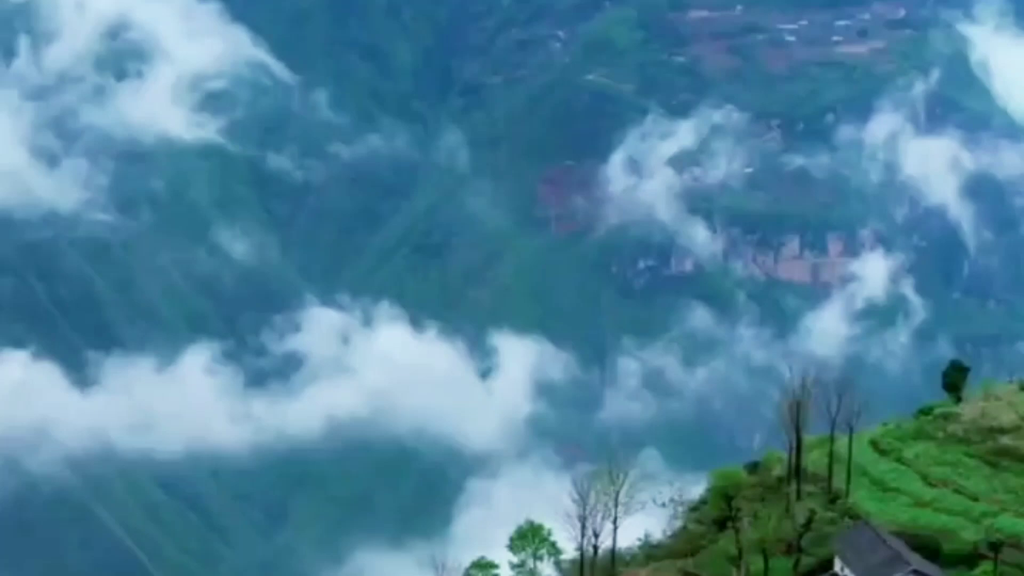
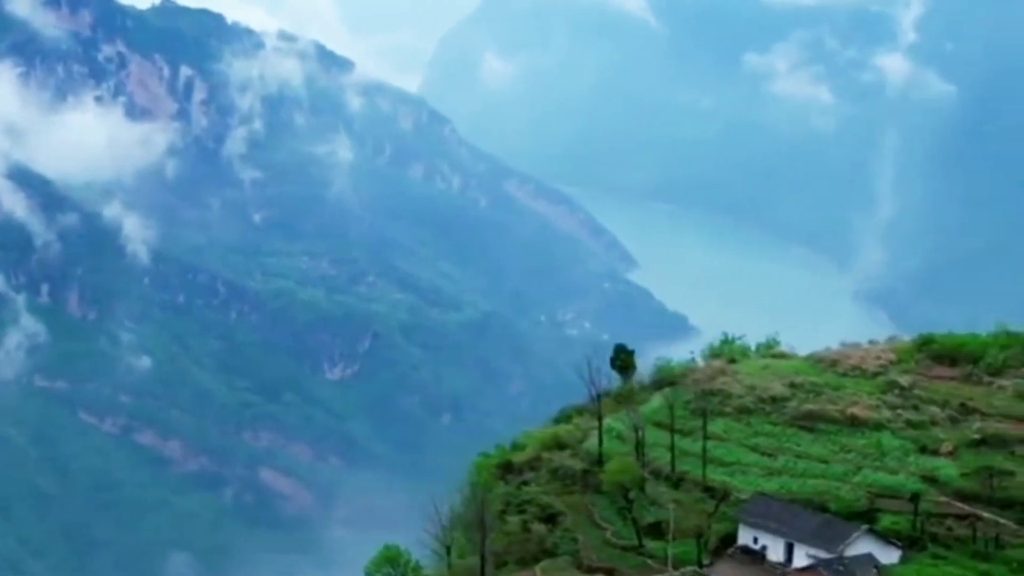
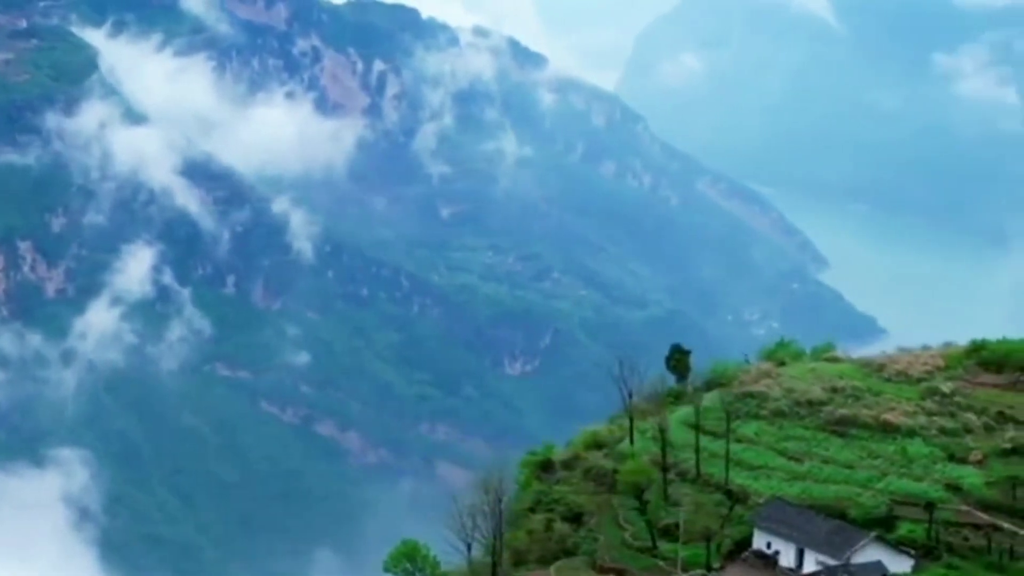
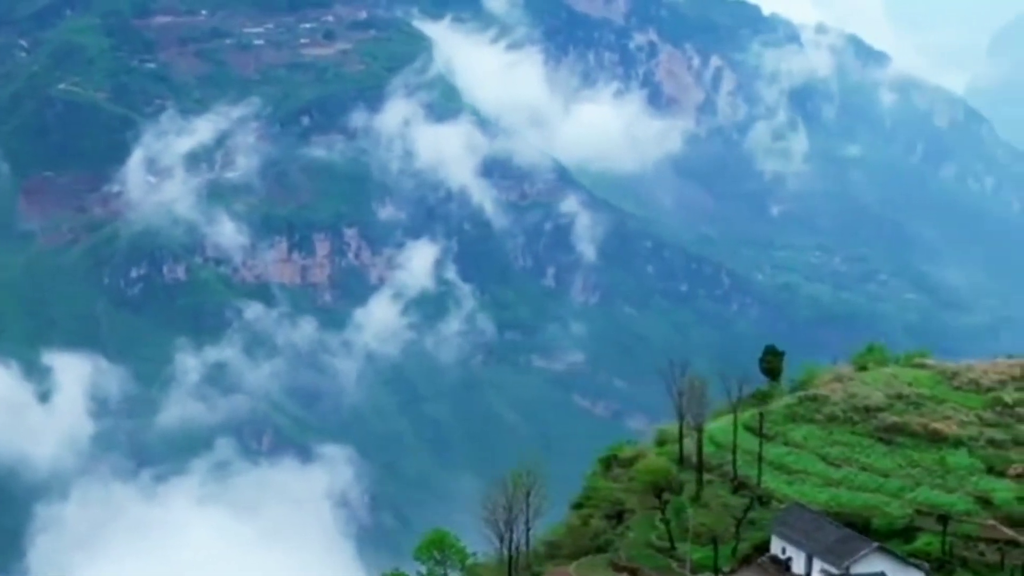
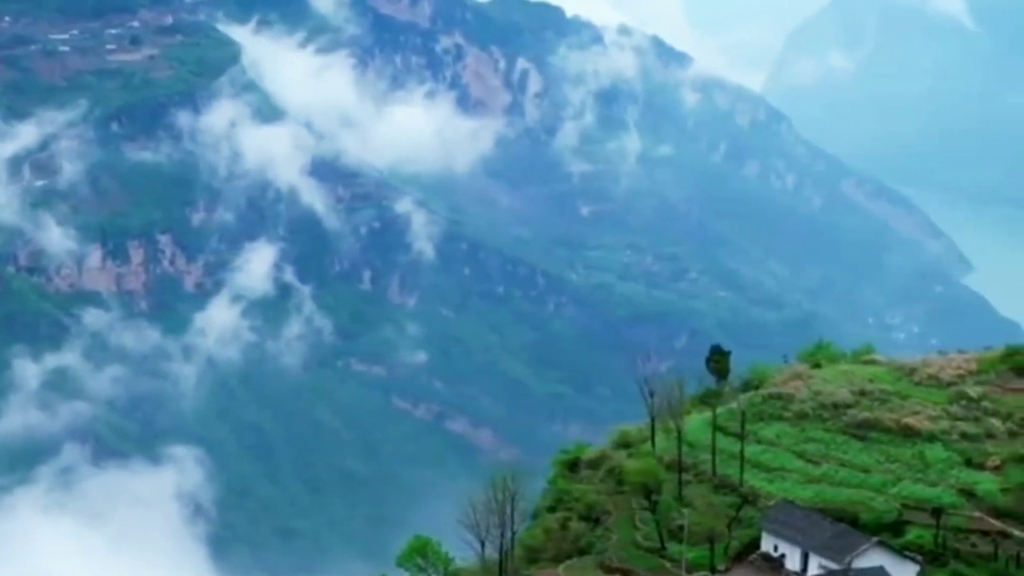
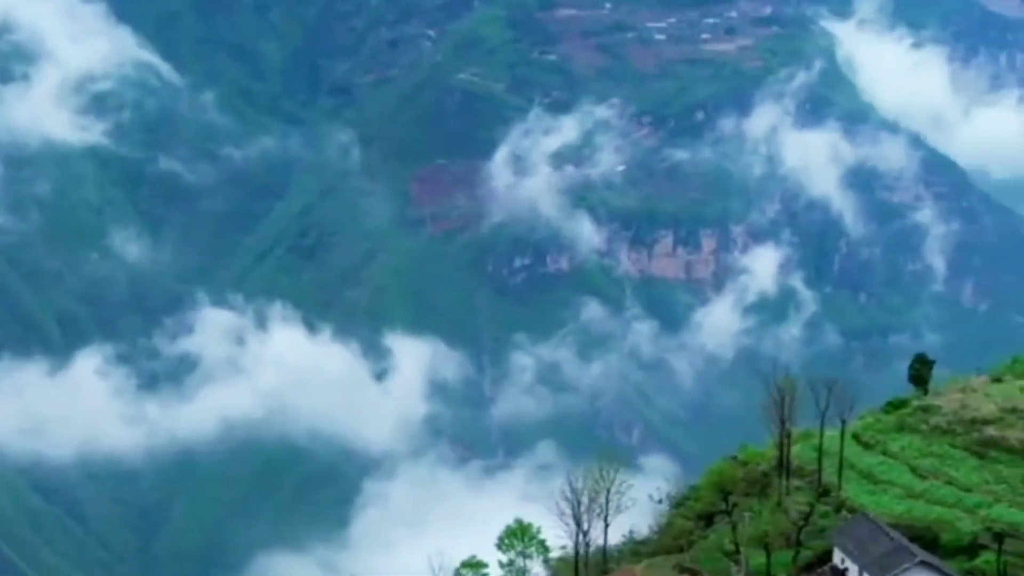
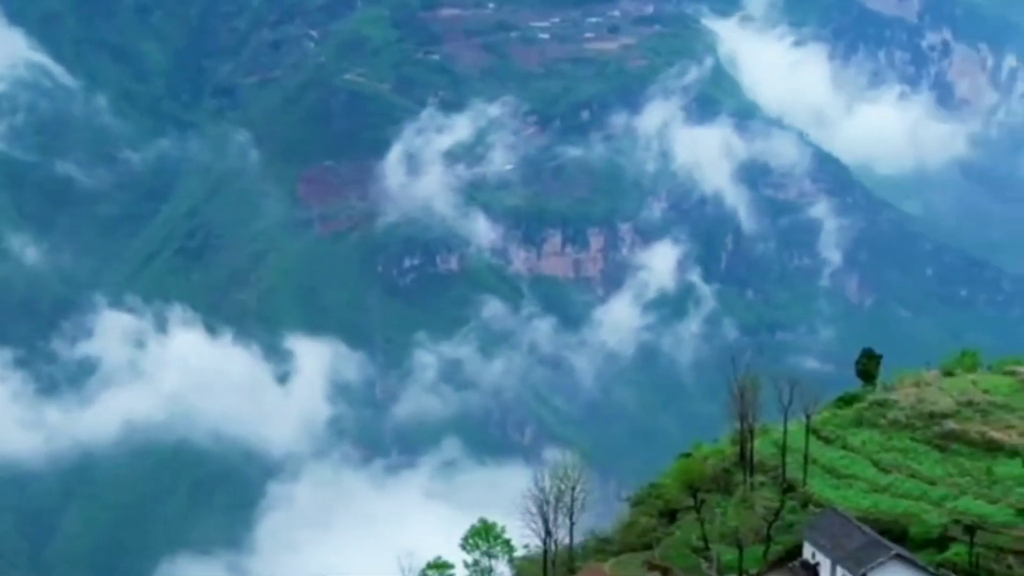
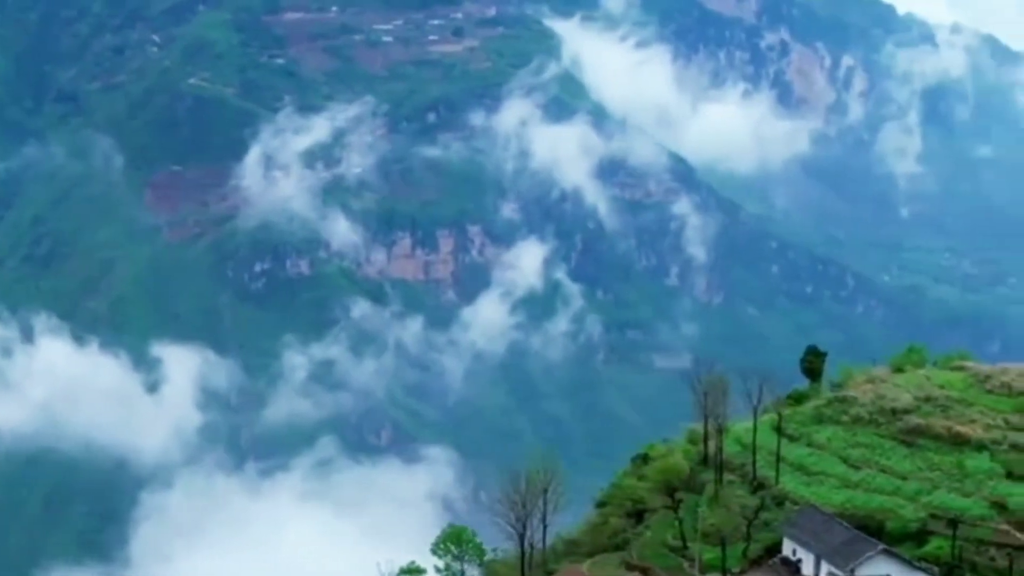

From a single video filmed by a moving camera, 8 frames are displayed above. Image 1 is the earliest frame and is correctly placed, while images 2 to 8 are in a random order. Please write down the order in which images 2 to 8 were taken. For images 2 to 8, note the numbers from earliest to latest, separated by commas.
6, 7, 8, 4, 5, 3, 2
